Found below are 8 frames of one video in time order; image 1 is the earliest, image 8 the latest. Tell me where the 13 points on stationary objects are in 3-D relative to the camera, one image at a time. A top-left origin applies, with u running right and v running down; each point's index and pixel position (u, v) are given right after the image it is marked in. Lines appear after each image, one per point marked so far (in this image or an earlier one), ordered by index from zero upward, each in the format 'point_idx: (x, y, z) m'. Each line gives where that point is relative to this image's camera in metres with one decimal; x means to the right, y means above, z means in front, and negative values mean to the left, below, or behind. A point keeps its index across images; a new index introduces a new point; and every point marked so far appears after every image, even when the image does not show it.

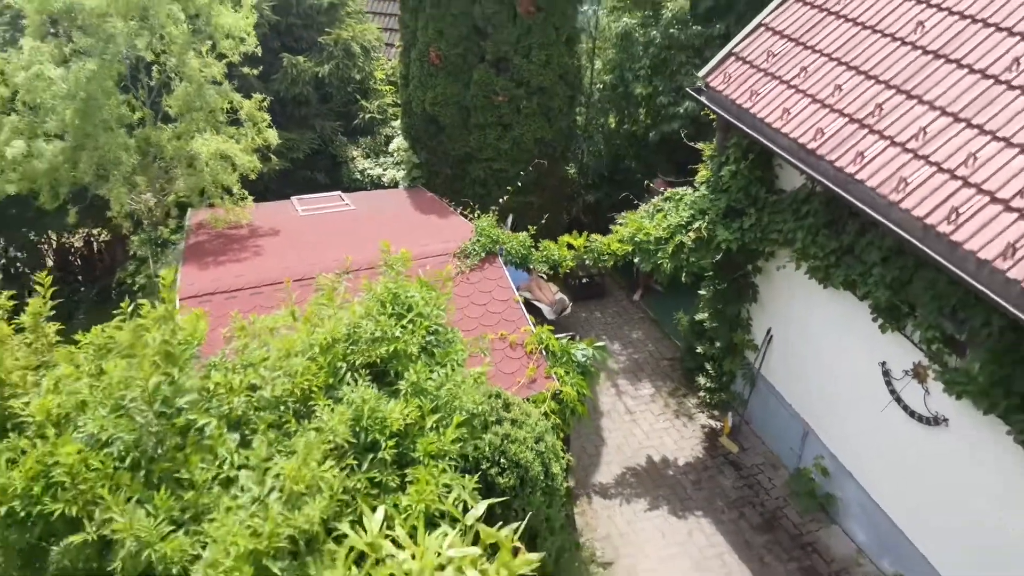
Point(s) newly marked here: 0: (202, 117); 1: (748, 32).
0: (-2.2, +1.2, +6.1) m
1: (+1.5, +1.7, +5.8) m
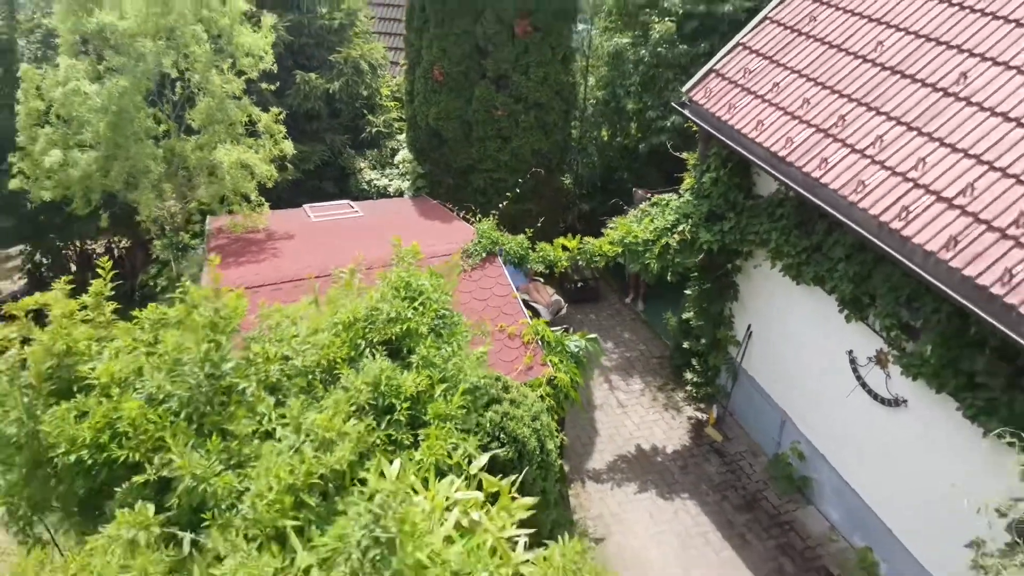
0: (-2.2, +1.2, +6.6) m
1: (+1.5, +1.7, +6.3) m
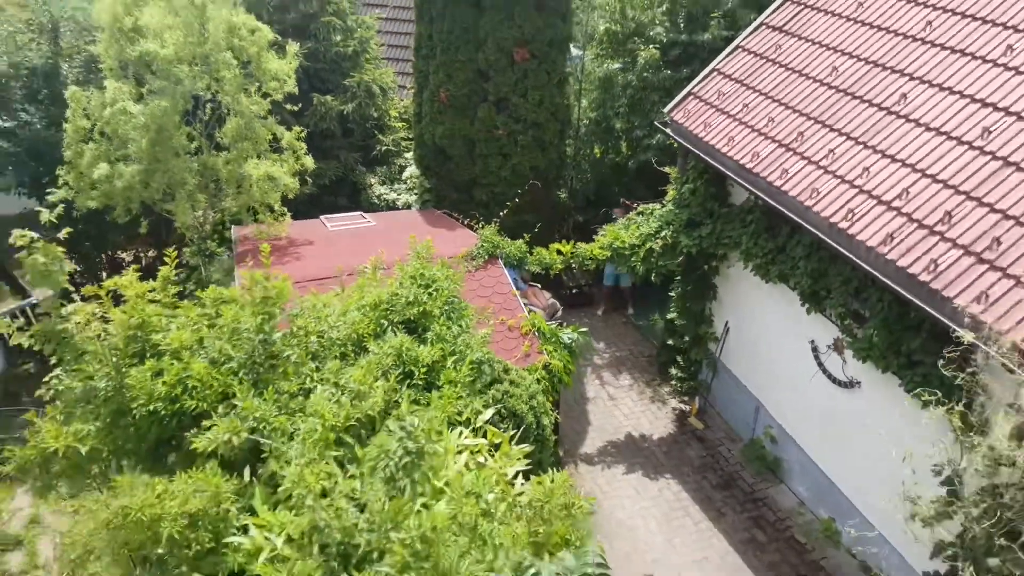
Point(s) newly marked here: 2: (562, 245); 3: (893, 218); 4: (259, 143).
0: (-2.2, +1.2, +7.3) m
1: (+1.5, +1.7, +7.0) m
2: (+0.4, +0.5, +8.4) m
3: (+2.1, +0.4, +4.8) m
4: (-2.1, +1.2, +7.3) m
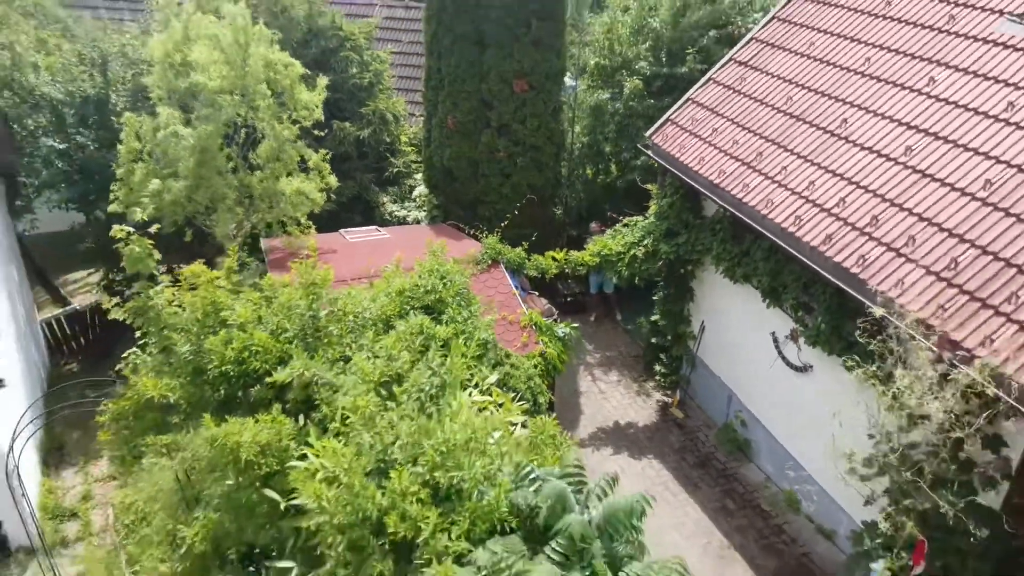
0: (-2.2, +1.2, +8.2) m
1: (+1.5, +1.7, +7.9) m
2: (+0.4, +0.5, +9.4) m
3: (+2.1, +0.4, +5.7) m
4: (-2.1, +1.2, +8.3) m
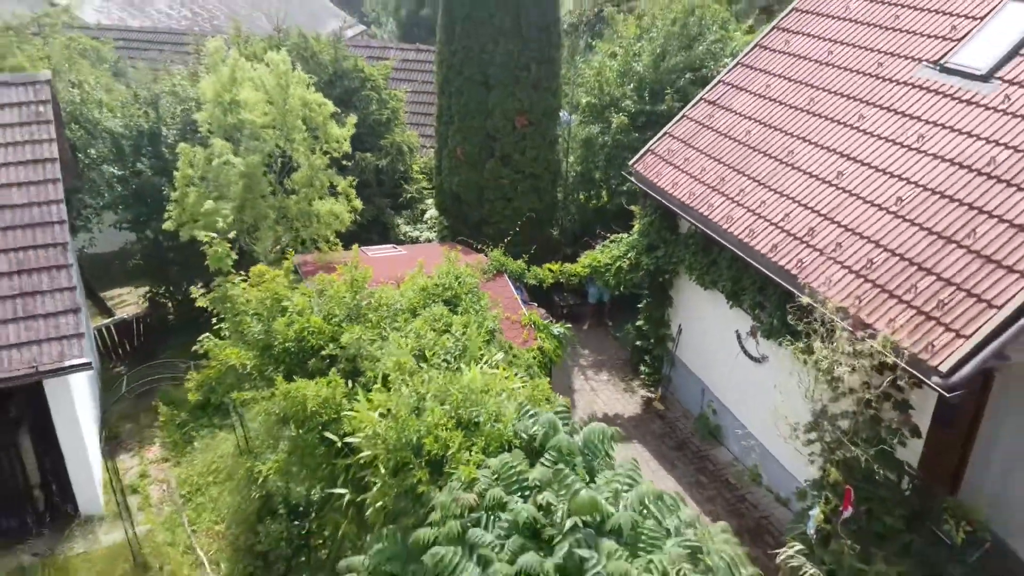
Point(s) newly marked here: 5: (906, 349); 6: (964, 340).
0: (-2.2, +1.1, +9.5) m
1: (+1.6, +1.6, +9.2) m
2: (+0.5, +0.3, +10.6) m
3: (+2.1, +0.4, +7.0) m
4: (-2.1, +1.1, +9.5) m
5: (+2.5, -0.4, +5.4) m
6: (+2.7, -0.3, +5.2) m
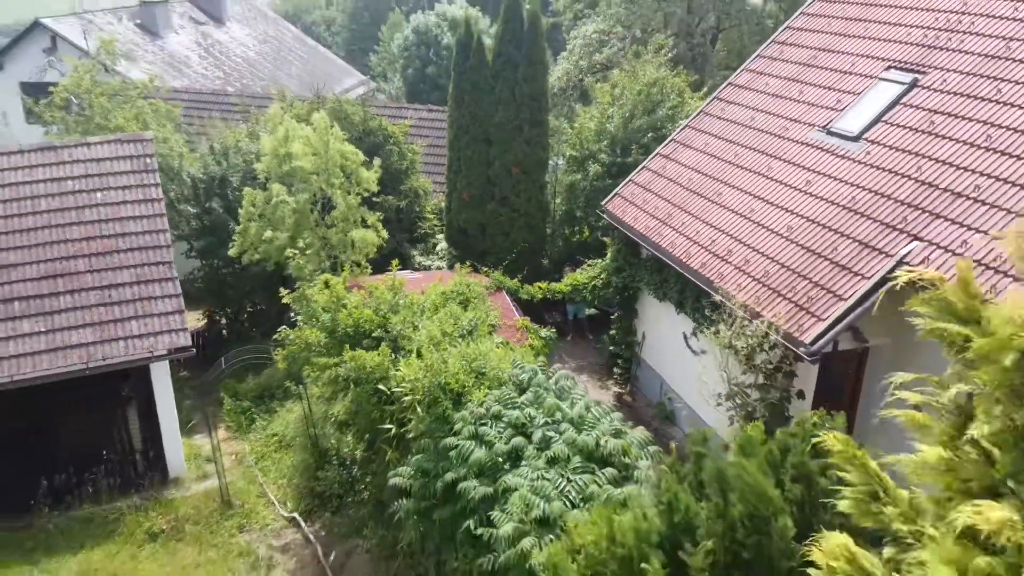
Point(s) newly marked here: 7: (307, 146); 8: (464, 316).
0: (-2.2, +0.9, +11.8) m
1: (+1.5, +1.4, +11.6) m
2: (+0.4, +0.1, +12.9) m
3: (+2.1, +0.4, +9.3) m
4: (-2.1, +0.9, +11.9) m
5: (+2.4, -0.4, +7.7) m
6: (+2.7, -0.3, +7.5) m
7: (-2.7, +1.9, +11.4) m
8: (-0.4, -0.3, +8.3) m
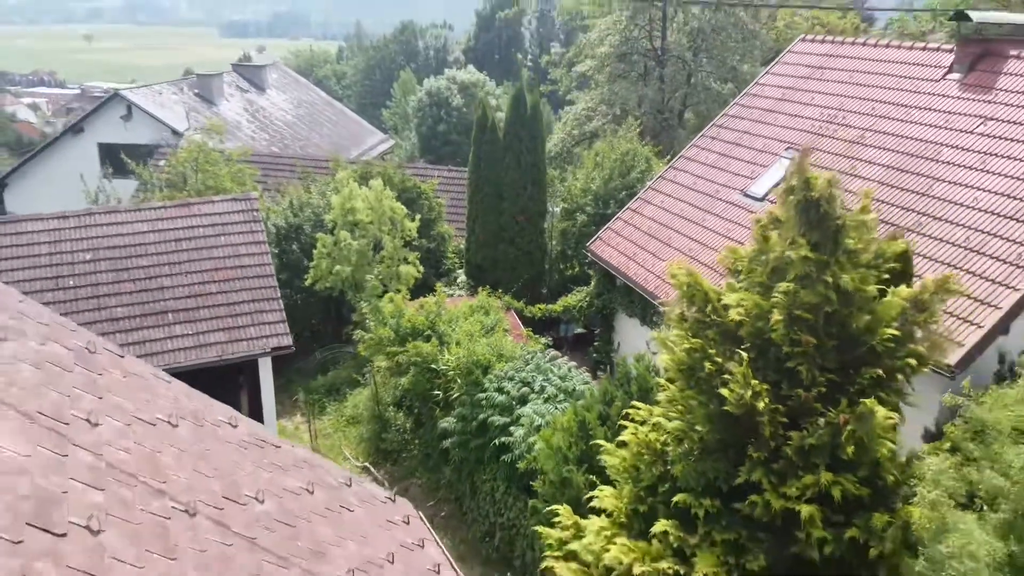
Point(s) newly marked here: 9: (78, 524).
0: (-2.1, +0.5, +15.6) m
1: (+1.6, +1.0, +15.5) m
2: (+0.5, -0.4, +16.7) m
3: (+2.2, +0.1, +13.1) m
4: (-2.0, +0.5, +15.7) m
5: (+2.5, -0.5, +11.5) m
6: (+2.8, -0.4, +11.3) m
7: (-2.6, +1.5, +15.3) m
8: (-0.3, -0.5, +12.0) m
9: (-1.3, -0.7, +2.6) m
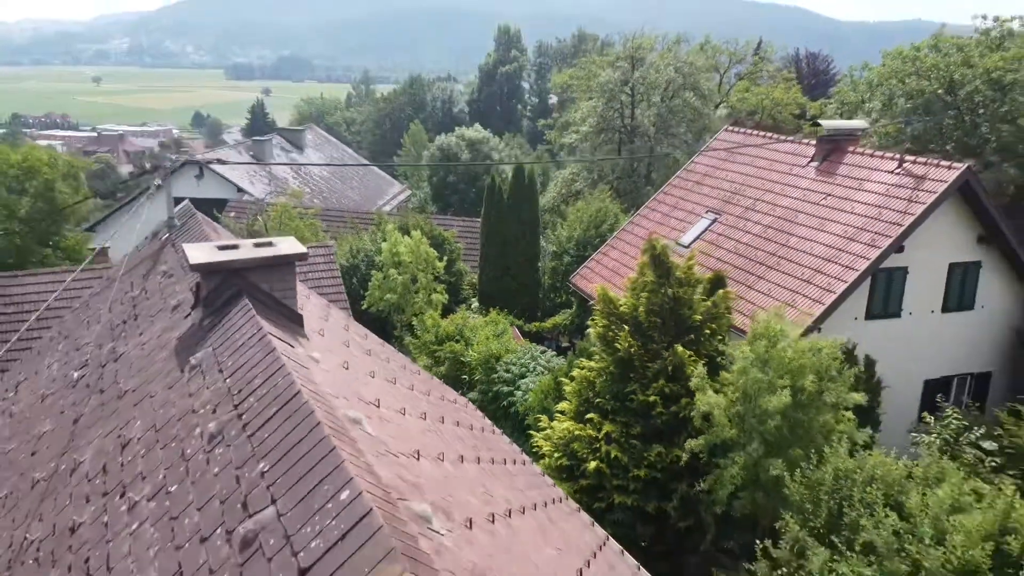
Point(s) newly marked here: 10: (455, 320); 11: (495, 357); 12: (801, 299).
0: (-2.0, -0.1, +21.4) m
1: (+1.7, +0.5, +21.3) m
2: (+0.6, -1.0, +22.4) m
3: (+2.3, -0.3, +18.9) m
4: (-2.0, 0.0, +21.5) m
5: (+2.6, -0.9, +17.2) m
6: (+2.8, -0.8, +17.0) m
7: (-2.5, +1.0, +21.1) m
8: (-0.3, -0.9, +17.8) m
9: (-1.2, -0.7, +8.3) m
10: (-1.2, -0.7, +18.5) m
11: (-0.4, -1.3, +16.5) m
12: (+4.9, -0.2, +14.9) m
